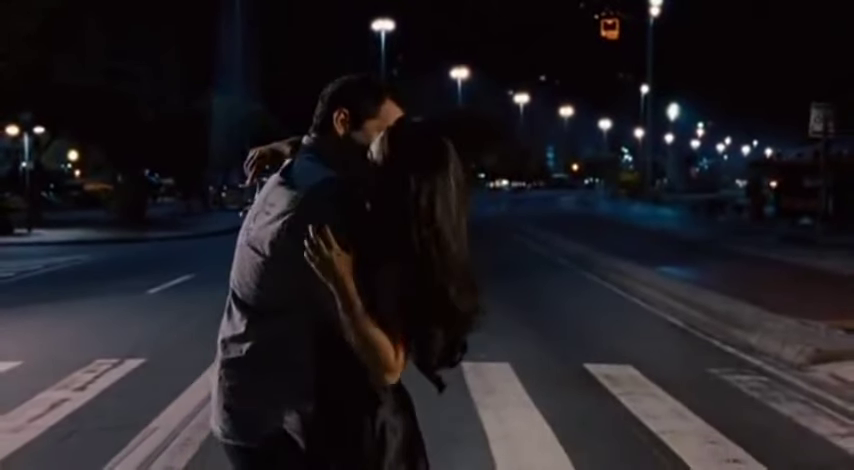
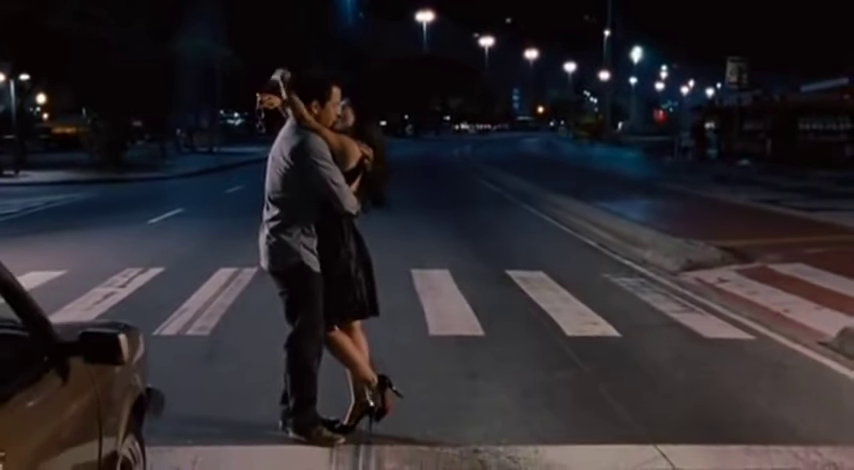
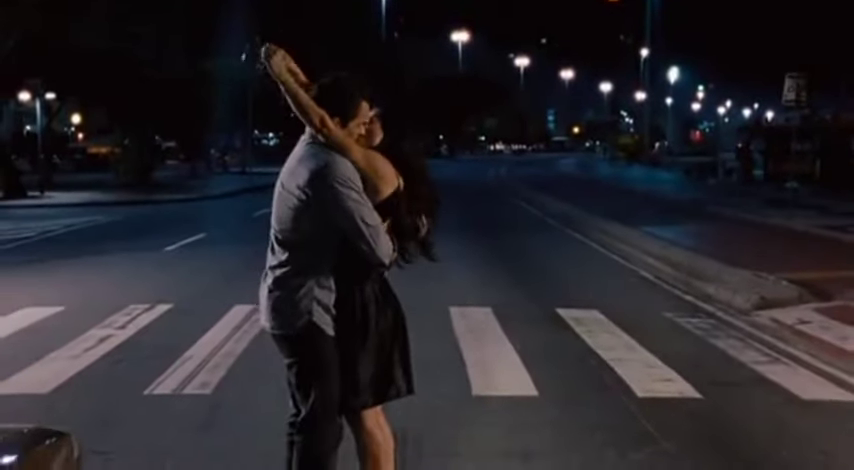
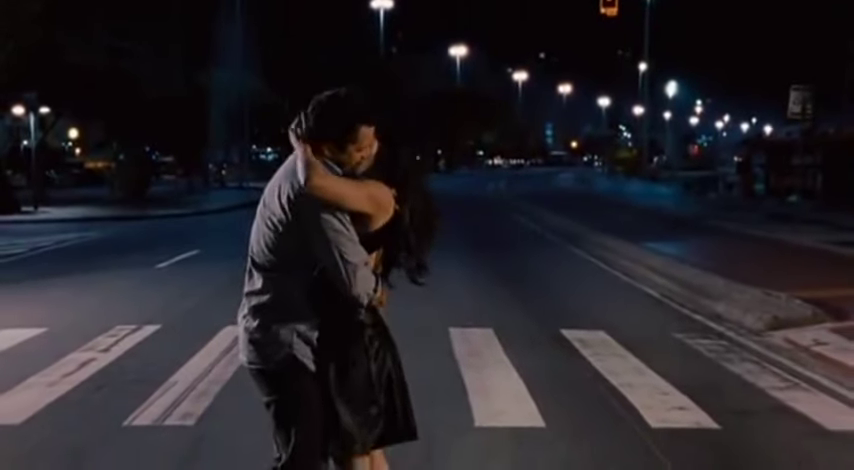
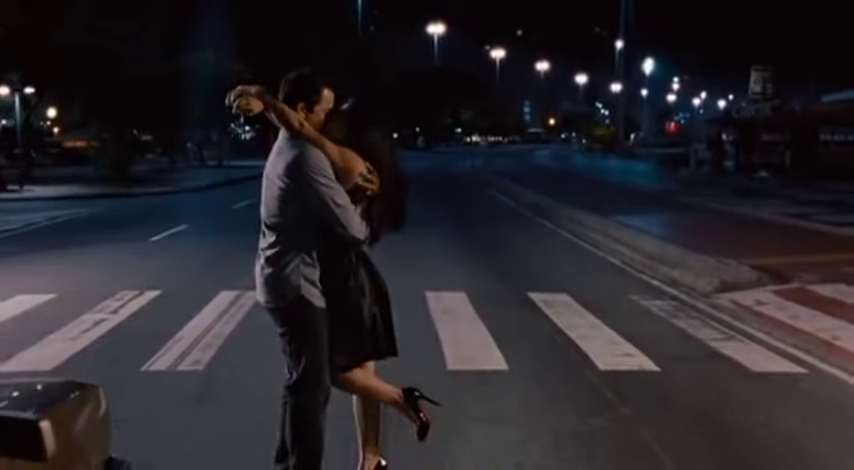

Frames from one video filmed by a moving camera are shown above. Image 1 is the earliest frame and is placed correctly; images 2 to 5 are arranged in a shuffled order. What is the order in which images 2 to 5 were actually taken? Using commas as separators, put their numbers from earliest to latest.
4, 3, 5, 2
